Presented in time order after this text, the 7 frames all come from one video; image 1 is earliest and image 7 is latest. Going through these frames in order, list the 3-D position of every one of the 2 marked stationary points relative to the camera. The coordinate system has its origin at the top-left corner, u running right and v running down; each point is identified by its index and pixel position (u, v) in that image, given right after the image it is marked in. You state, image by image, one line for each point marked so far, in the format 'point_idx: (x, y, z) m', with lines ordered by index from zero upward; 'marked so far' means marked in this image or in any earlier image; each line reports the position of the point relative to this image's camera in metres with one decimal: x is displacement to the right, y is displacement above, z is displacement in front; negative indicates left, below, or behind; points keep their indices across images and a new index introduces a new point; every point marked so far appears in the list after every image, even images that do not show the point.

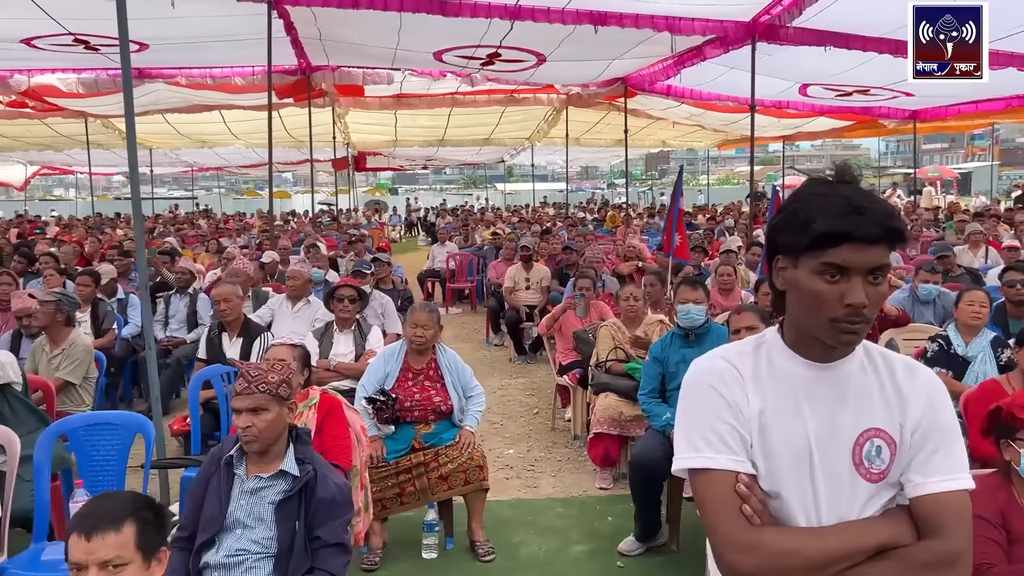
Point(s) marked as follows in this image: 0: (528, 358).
0: (+0.2, -0.7, +8.8) m
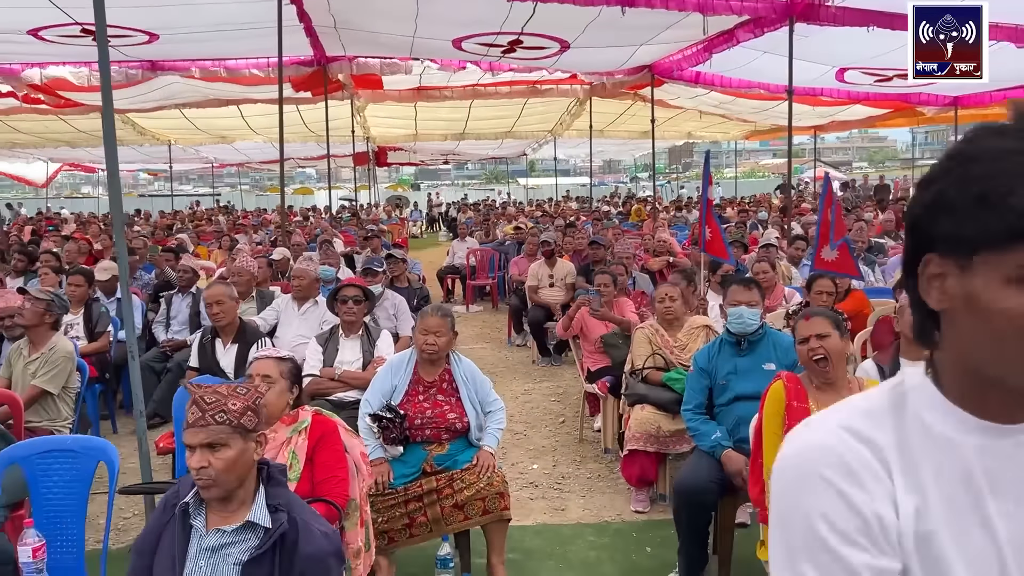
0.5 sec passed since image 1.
0: (+0.4, -0.7, +8.3) m
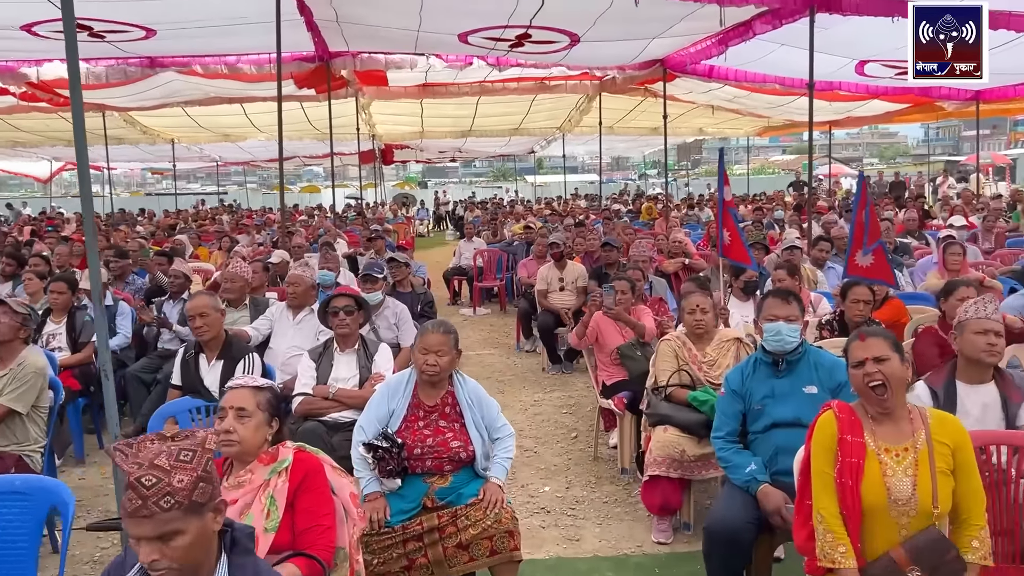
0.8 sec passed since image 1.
0: (+0.5, -0.8, +7.9) m
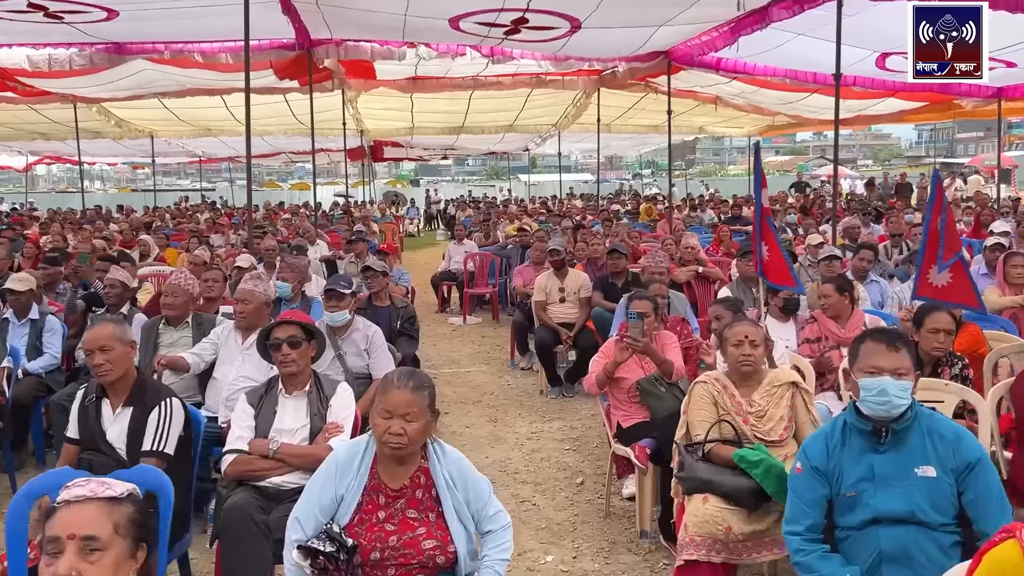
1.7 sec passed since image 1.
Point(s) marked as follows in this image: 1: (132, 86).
0: (+0.4, -0.9, +7.0) m
1: (-7.1, +3.7, +15.6) m
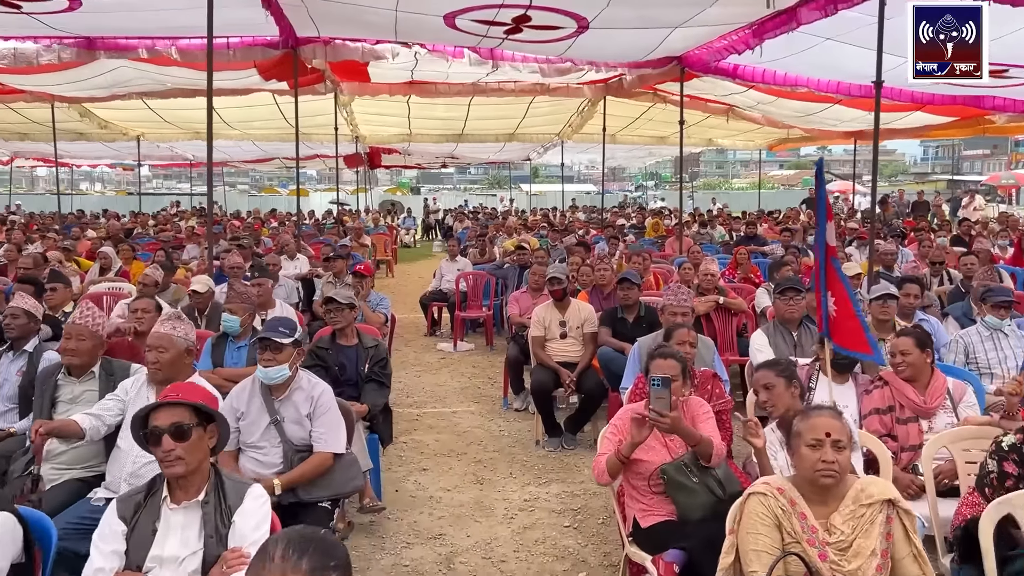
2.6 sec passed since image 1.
0: (+0.4, -1.1, +6.0) m
1: (-7.0, +3.5, +14.6) m
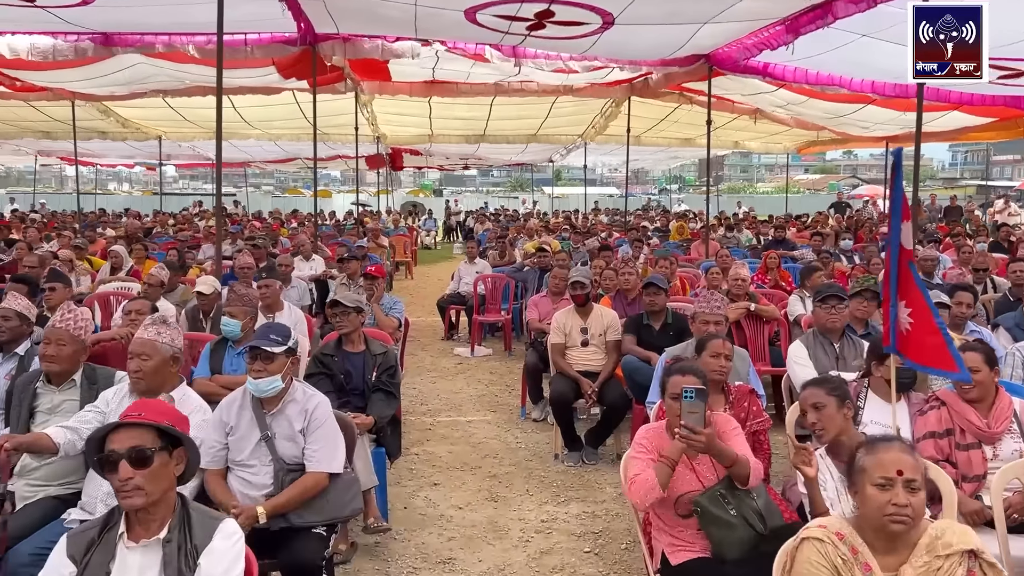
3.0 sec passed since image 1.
0: (+0.5, -1.1, +5.6) m
1: (-6.7, +3.5, +14.5) m
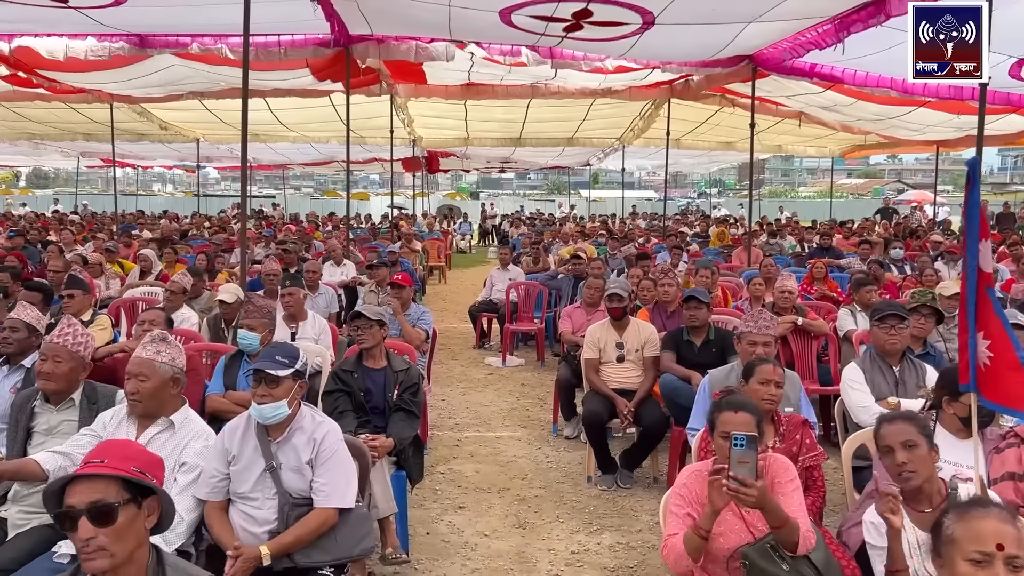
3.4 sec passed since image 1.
0: (+0.7, -1.2, +5.3) m
1: (-6.0, +3.5, +14.5) m
